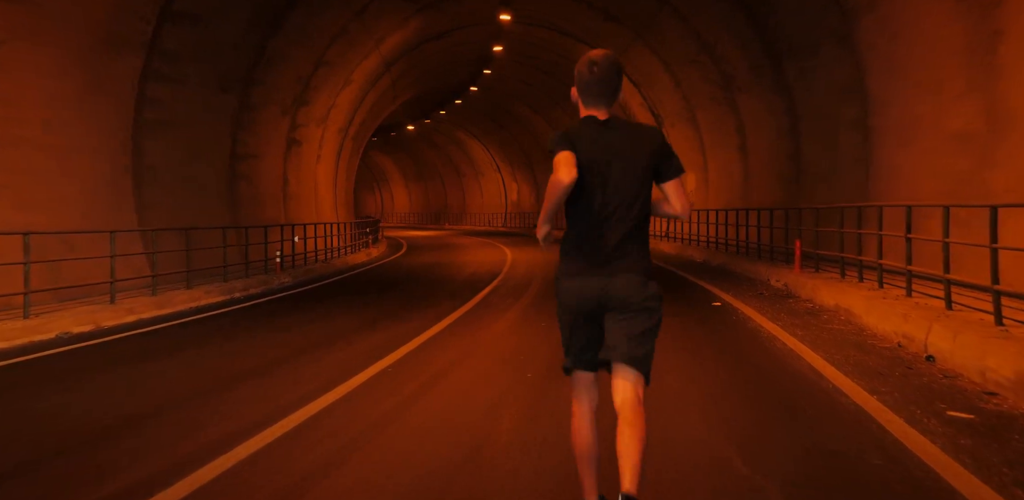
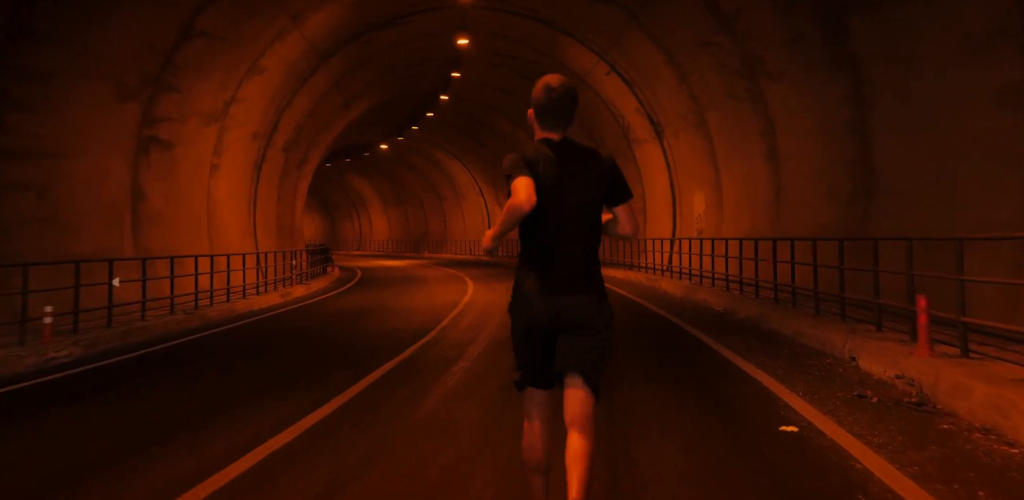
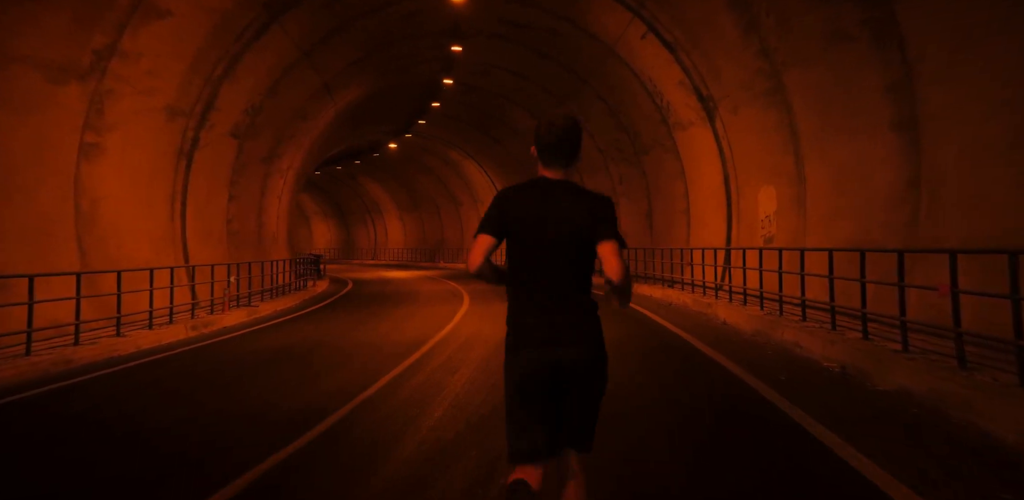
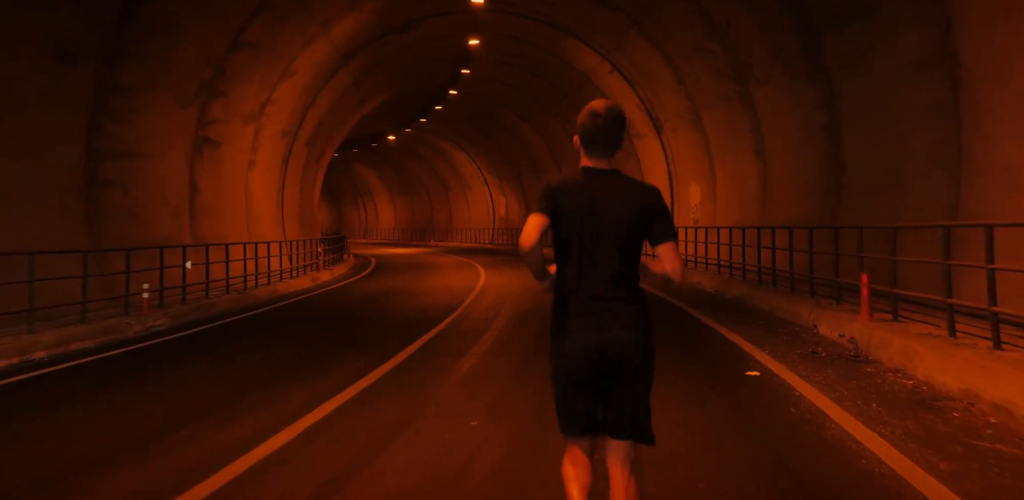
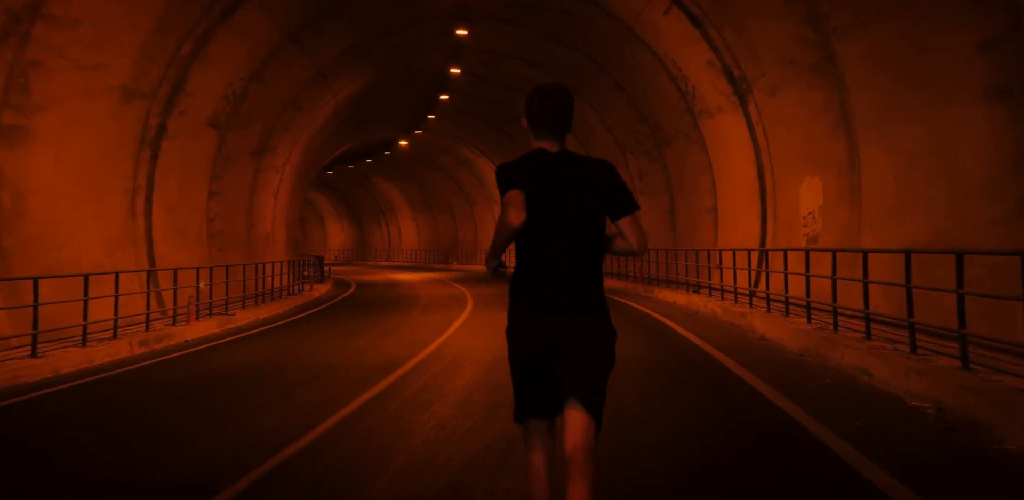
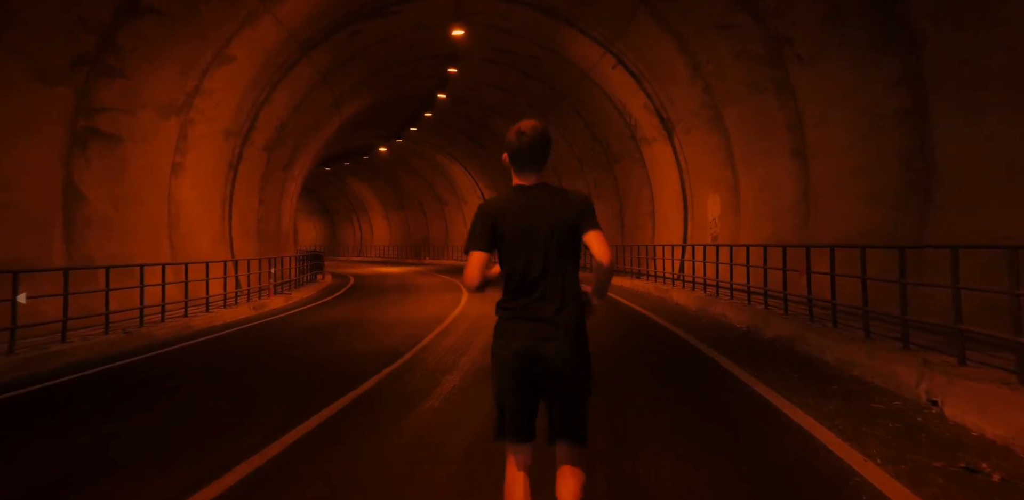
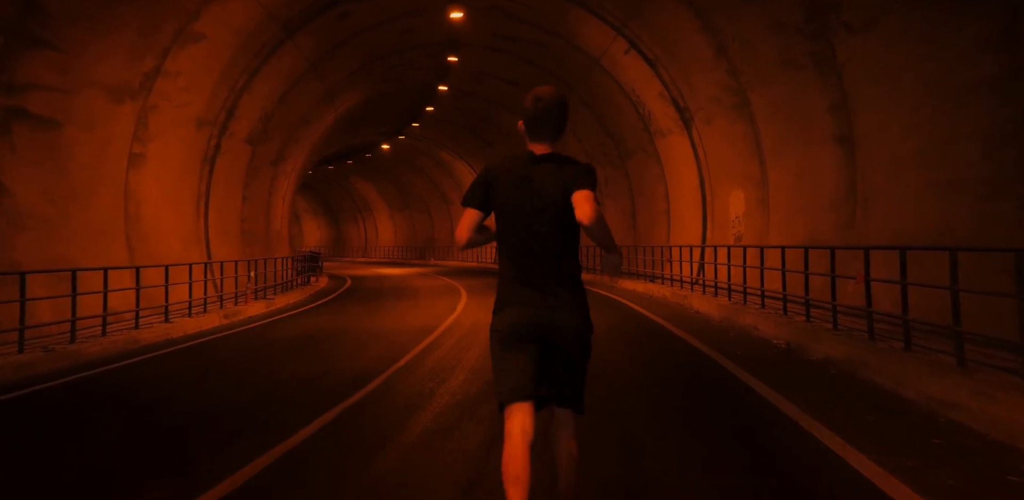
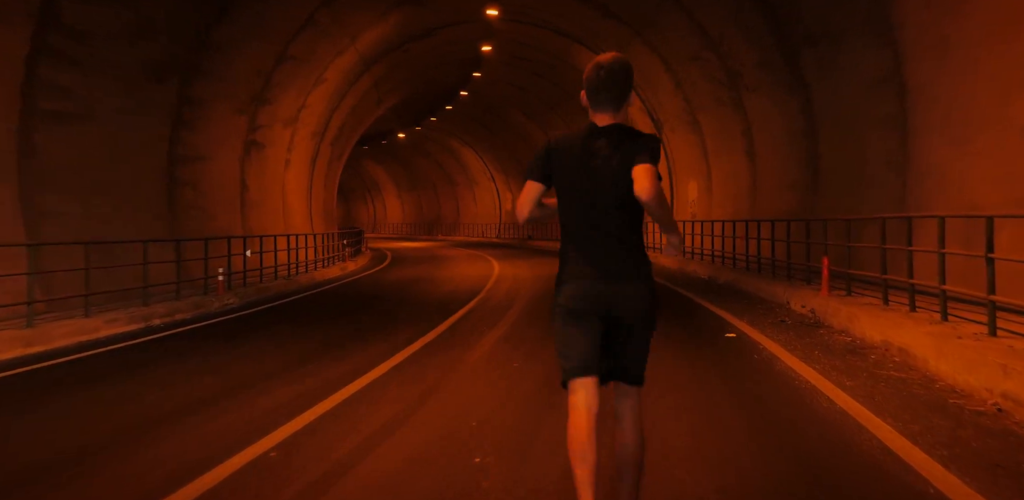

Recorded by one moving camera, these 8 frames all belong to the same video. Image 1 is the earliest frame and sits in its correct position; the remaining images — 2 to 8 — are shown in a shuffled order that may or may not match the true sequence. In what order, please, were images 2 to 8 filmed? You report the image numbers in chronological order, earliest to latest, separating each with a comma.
8, 4, 2, 6, 7, 3, 5
